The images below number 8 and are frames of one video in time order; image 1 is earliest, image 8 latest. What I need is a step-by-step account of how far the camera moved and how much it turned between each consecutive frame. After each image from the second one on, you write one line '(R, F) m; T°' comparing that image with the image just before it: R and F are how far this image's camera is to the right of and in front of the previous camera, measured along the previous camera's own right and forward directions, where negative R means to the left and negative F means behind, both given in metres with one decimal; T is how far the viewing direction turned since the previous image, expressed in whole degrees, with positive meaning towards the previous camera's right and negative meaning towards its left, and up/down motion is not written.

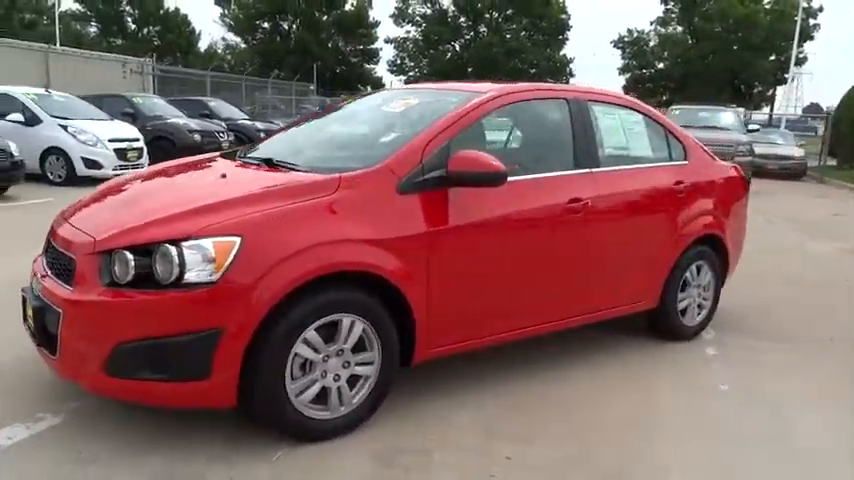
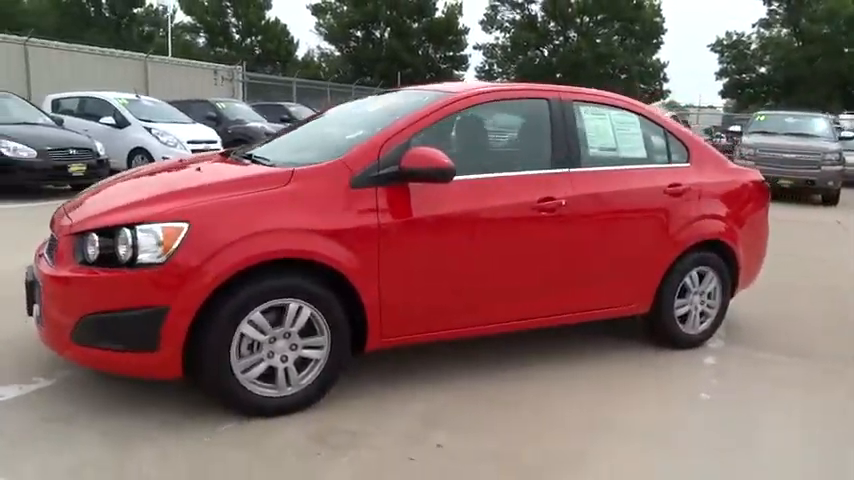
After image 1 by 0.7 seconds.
(+0.9, -0.1) m; -10°
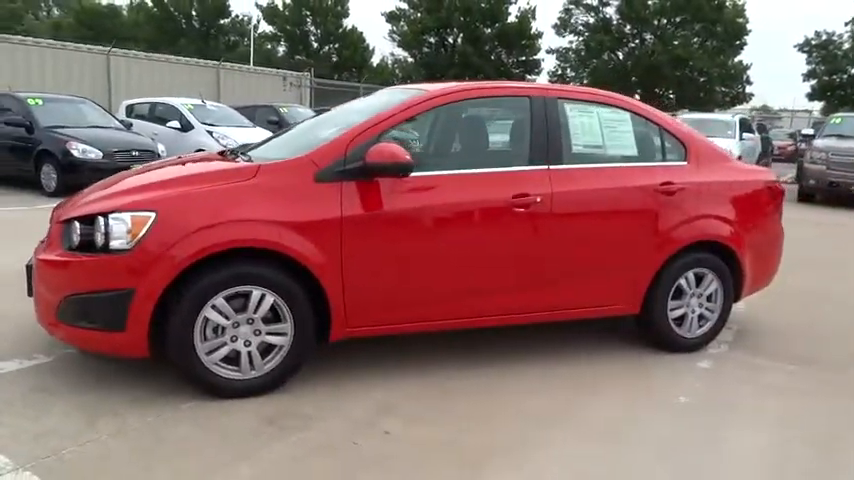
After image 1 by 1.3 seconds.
(+0.8, -0.1) m; -8°
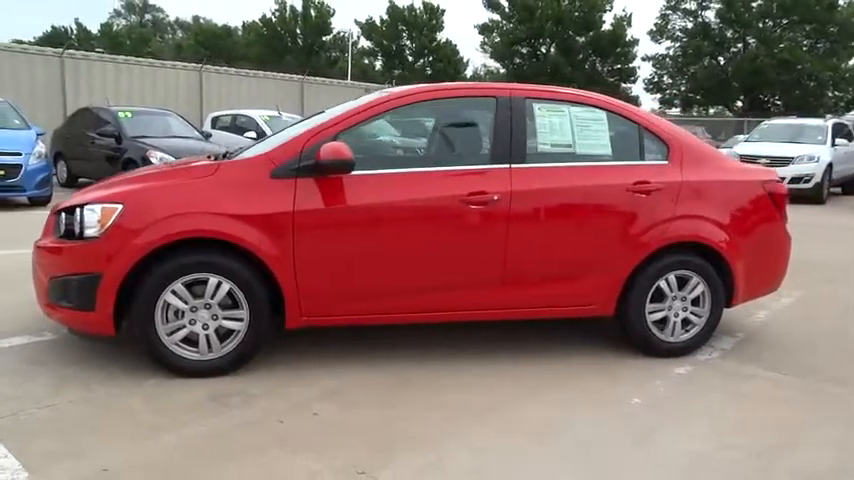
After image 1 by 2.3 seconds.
(+1.1, -0.1) m; -11°
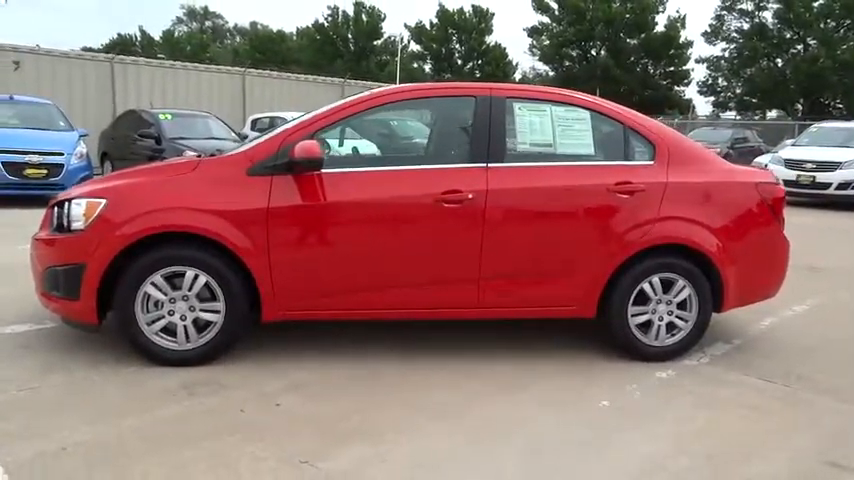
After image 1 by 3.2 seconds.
(+0.6, 0.0) m; -6°
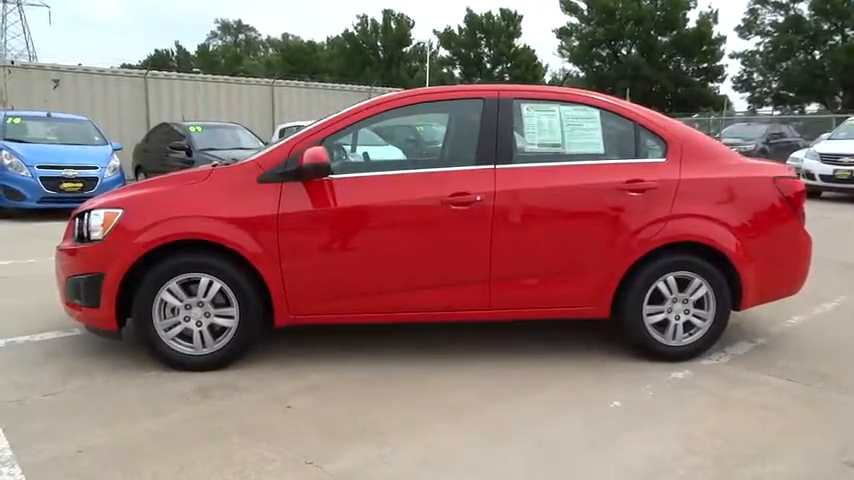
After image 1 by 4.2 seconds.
(+0.2, 0.0) m; -3°
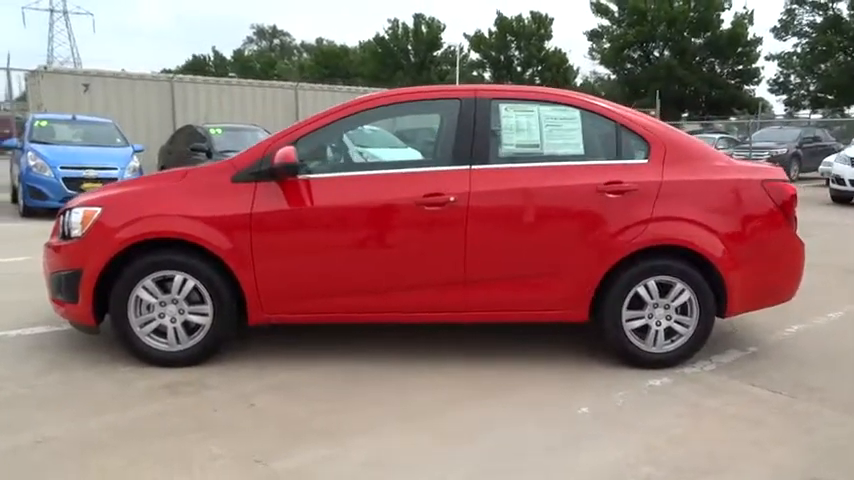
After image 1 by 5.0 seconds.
(+0.5, +0.1) m; -4°
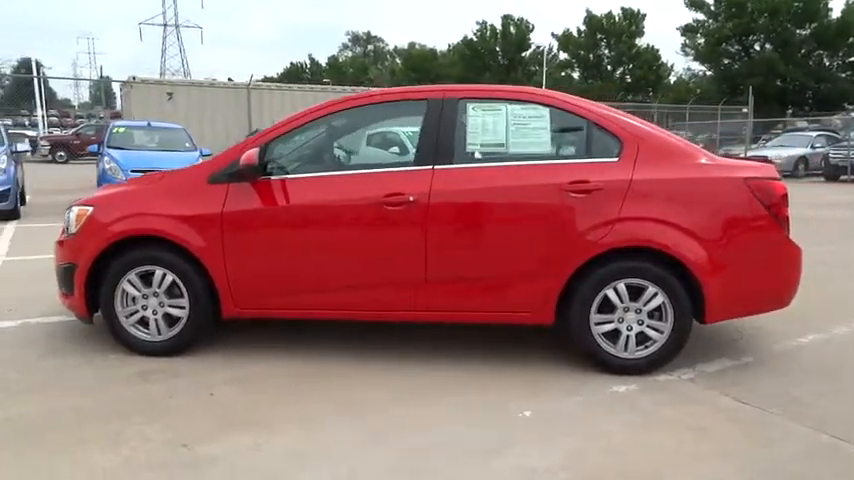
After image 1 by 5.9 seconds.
(+1.1, +0.1) m; -10°
